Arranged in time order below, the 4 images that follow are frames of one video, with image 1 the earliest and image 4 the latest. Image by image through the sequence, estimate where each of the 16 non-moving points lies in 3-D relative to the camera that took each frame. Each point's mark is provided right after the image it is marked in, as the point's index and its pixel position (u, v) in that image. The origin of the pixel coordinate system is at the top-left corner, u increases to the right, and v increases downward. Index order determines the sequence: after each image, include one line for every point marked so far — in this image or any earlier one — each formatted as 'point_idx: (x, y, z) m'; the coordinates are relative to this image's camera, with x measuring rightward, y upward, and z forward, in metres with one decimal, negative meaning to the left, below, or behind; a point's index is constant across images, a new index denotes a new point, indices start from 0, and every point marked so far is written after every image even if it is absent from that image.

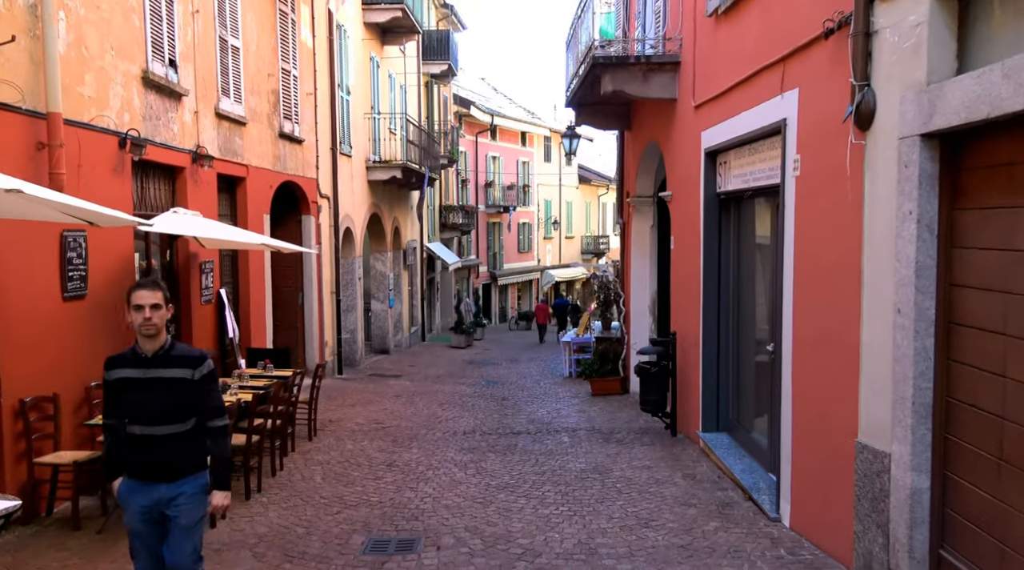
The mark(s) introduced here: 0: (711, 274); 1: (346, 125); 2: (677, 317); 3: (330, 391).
0: (+2.0, +0.1, +9.2) m
1: (-3.2, +3.1, +17.9) m
2: (+1.9, -0.4, +10.5) m
3: (-2.8, -1.6, +14.1) m
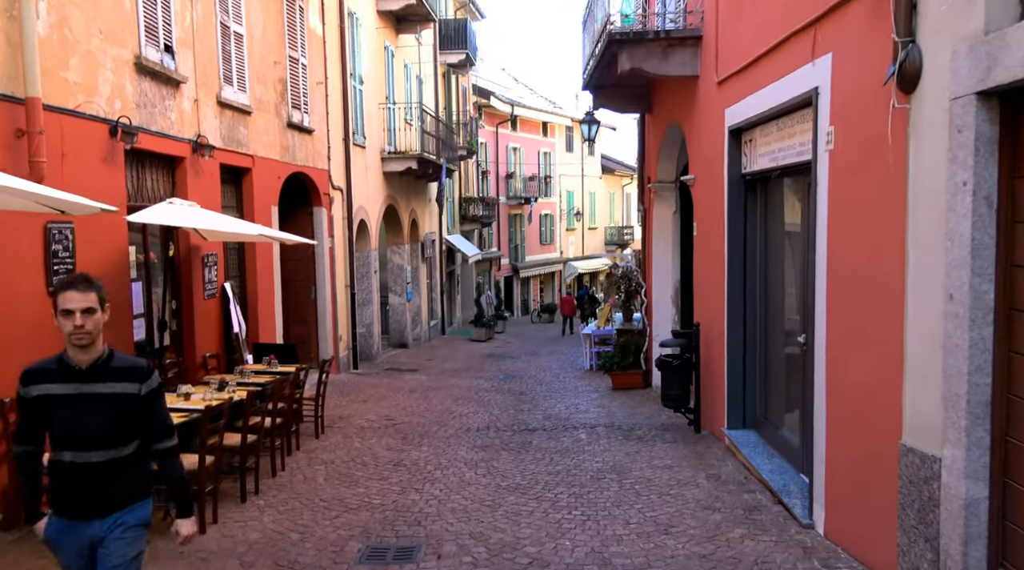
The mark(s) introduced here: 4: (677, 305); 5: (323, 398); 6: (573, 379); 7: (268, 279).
0: (+2.1, +0.2, +8.6) m
1: (-2.9, +3.2, +17.5) m
2: (+2.0, -0.2, +9.9) m
3: (-2.5, -1.5, +13.7) m
4: (+2.4, -0.3, +13.3) m
5: (-2.0, -1.2, +9.9) m
6: (+1.0, -1.6, +15.4) m
7: (-3.1, 0.0, +11.7) m
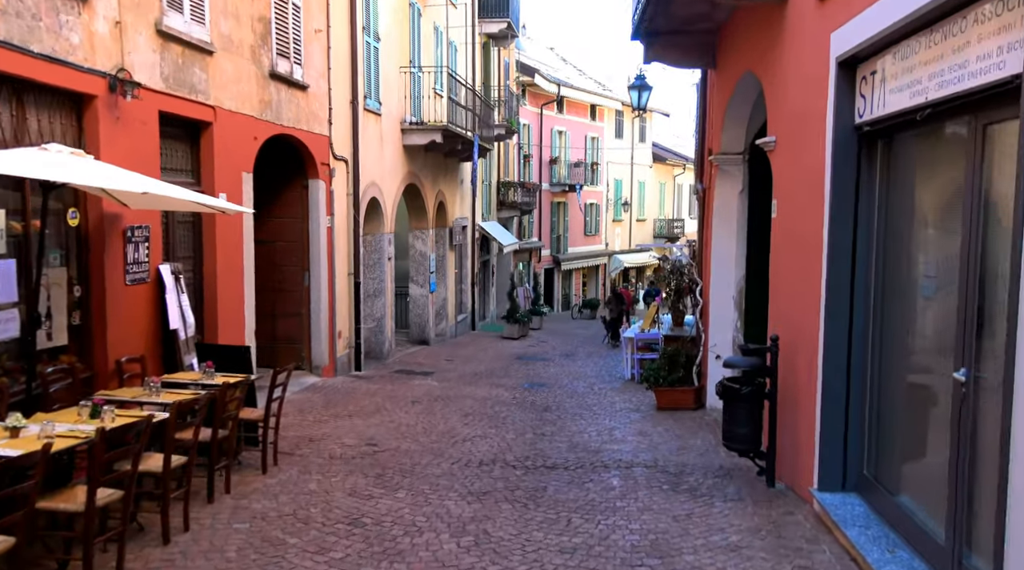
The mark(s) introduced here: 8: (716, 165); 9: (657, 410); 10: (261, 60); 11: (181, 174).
0: (+2.2, +0.2, +6.1) m
1: (-2.3, +3.4, +15.2) m
2: (+2.2, -0.2, +7.5) m
3: (-2.2, -1.3, +11.4) m
4: (+2.7, -0.3, +10.8) m
5: (-1.9, -1.1, +7.7) m
6: (+1.4, -1.5, +13.0) m
7: (-2.9, +0.2, +9.5) m
8: (+2.3, +1.3, +10.5) m
9: (+1.7, -1.5, +11.0) m
10: (-2.9, +2.6, +10.6) m
11: (-3.2, +1.1, +8.9) m
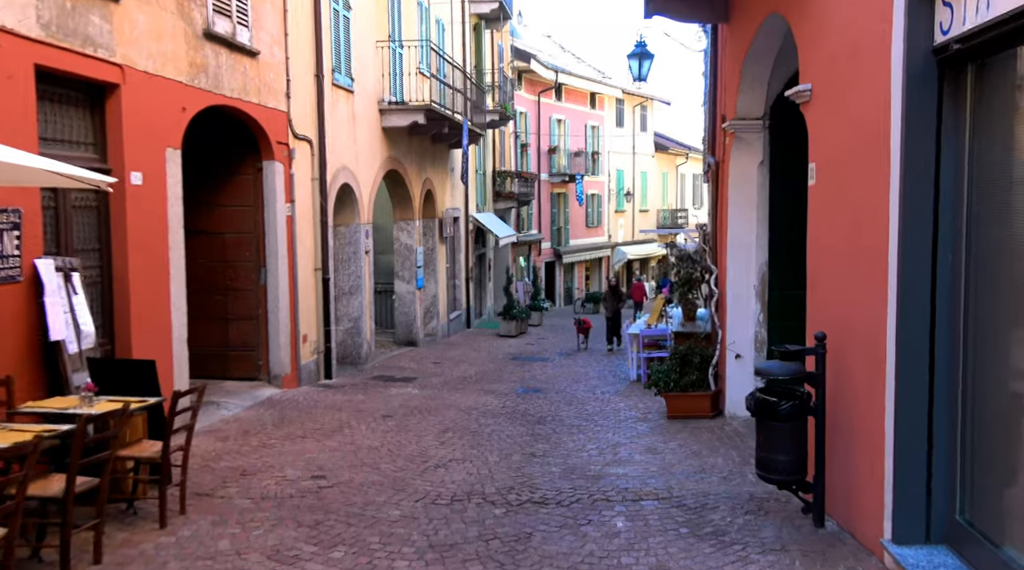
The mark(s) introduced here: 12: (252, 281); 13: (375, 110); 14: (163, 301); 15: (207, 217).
0: (+2.0, +0.3, +4.5) m
1: (-2.5, +3.5, +13.5) m
2: (+2.0, -0.1, +5.8) m
3: (-2.4, -1.3, +9.8) m
4: (+2.5, -0.1, +9.1) m
5: (-2.1, -1.1, +6.0) m
6: (+1.3, -1.4, +11.4) m
7: (-3.0, +0.2, +7.8) m
8: (+2.1, +1.5, +8.8) m
9: (+1.6, -1.4, +9.4) m
10: (-3.1, +2.6, +8.9) m
11: (-3.4, +1.0, +7.3) m
12: (-3.0, 0.0, +10.6) m
13: (-2.3, +2.9, +15.2) m
14: (-3.1, -0.2, +8.0) m
15: (-3.5, +0.8, +10.6) m
